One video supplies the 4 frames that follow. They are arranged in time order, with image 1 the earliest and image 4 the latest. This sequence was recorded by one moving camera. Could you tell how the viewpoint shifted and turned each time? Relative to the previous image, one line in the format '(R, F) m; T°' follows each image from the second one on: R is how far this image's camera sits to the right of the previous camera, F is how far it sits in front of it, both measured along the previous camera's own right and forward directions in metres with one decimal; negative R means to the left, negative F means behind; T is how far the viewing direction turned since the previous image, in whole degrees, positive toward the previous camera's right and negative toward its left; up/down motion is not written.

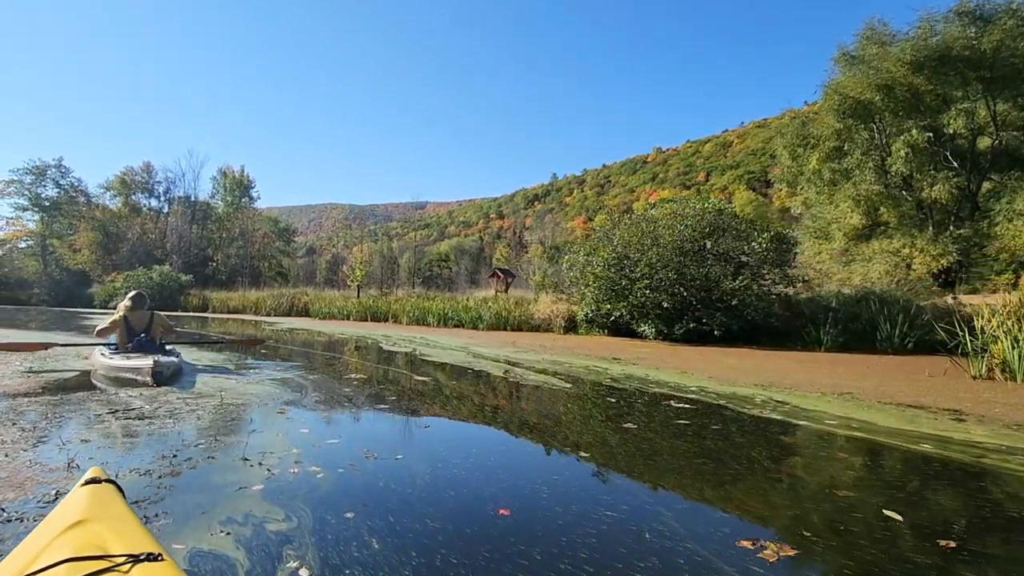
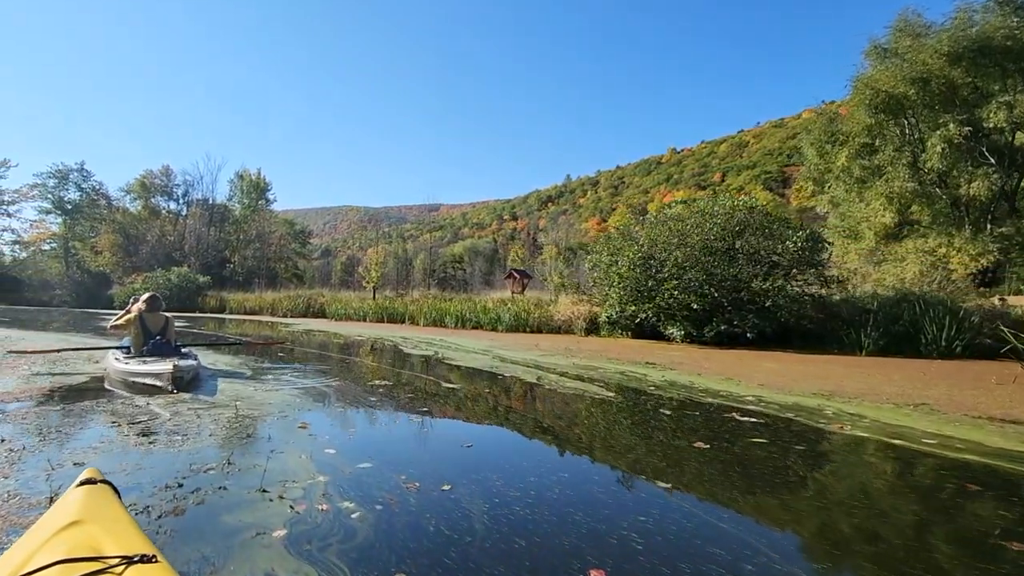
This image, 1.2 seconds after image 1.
(-0.2, +0.3) m; -1°
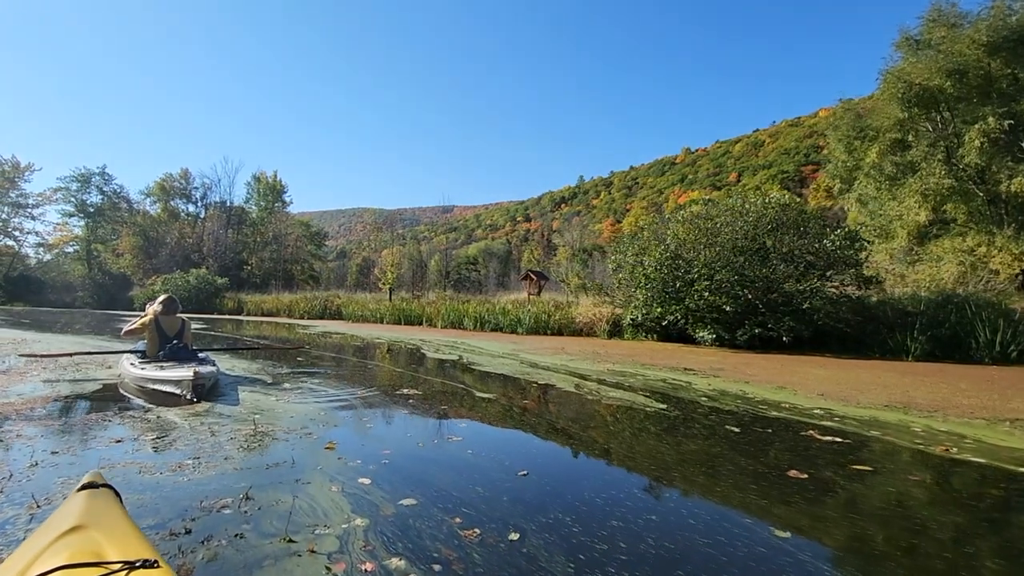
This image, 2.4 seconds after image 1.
(-0.2, +0.3) m; -1°
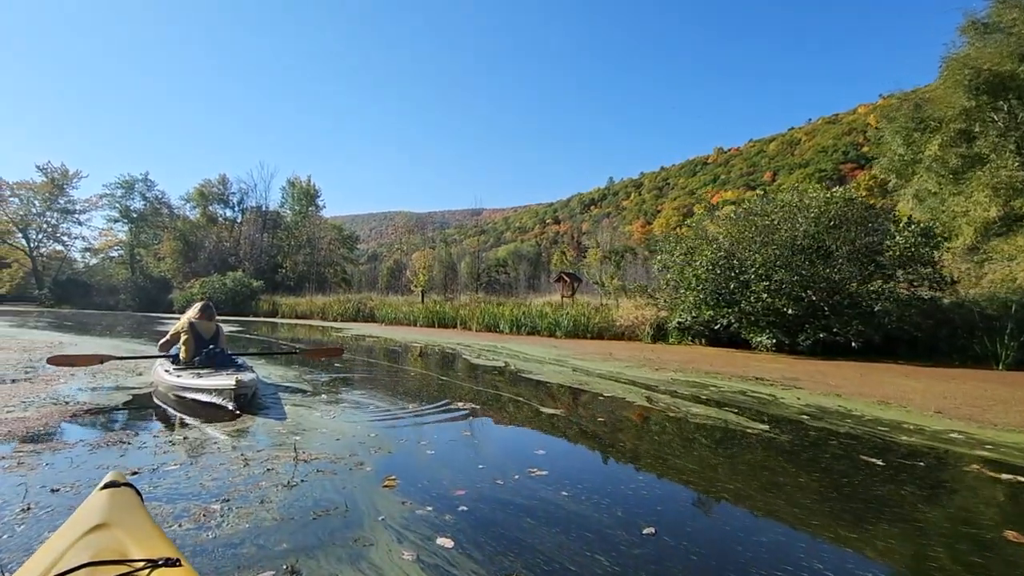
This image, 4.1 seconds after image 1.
(-0.2, +0.4) m; -3°
